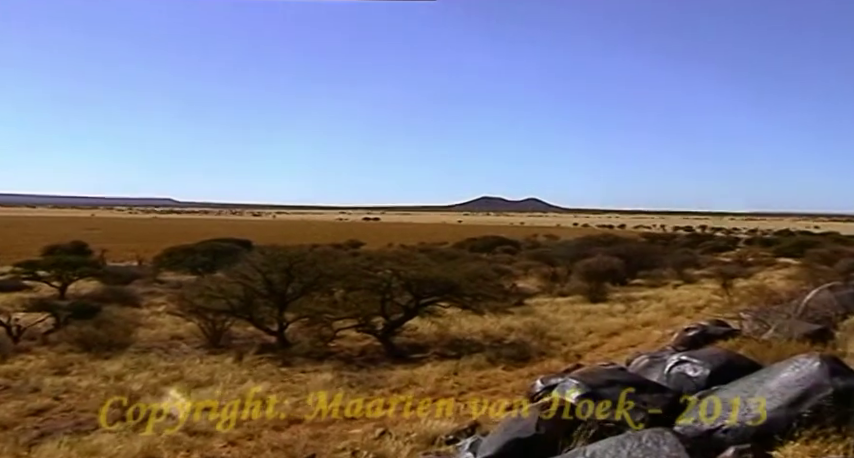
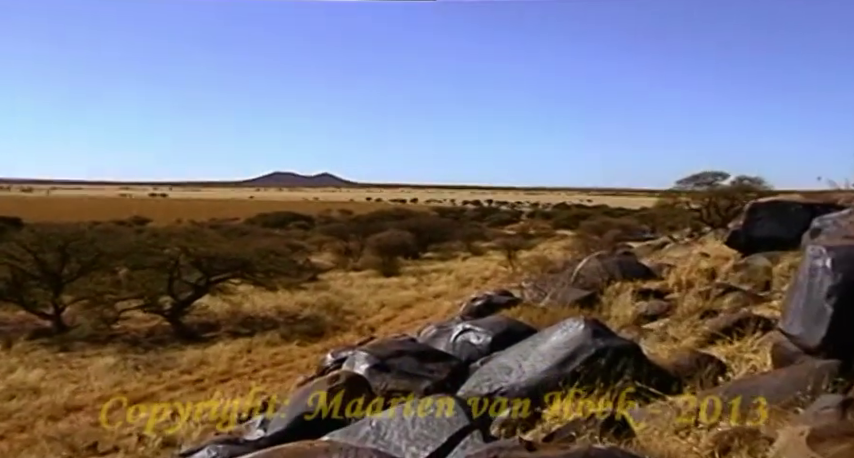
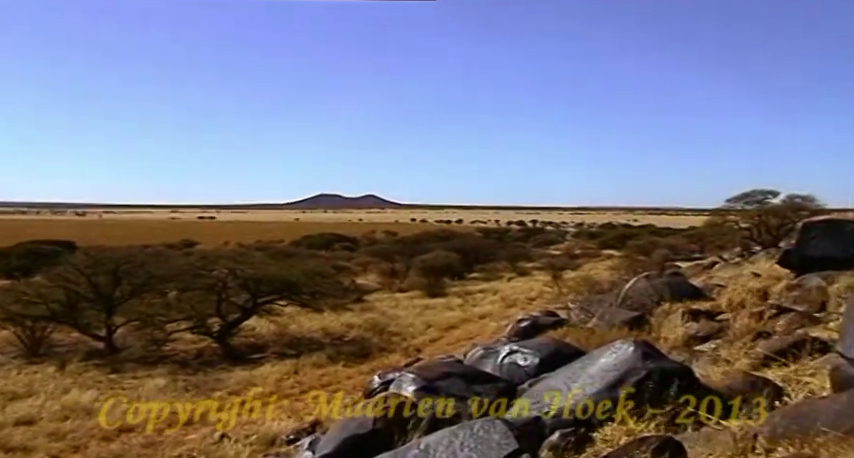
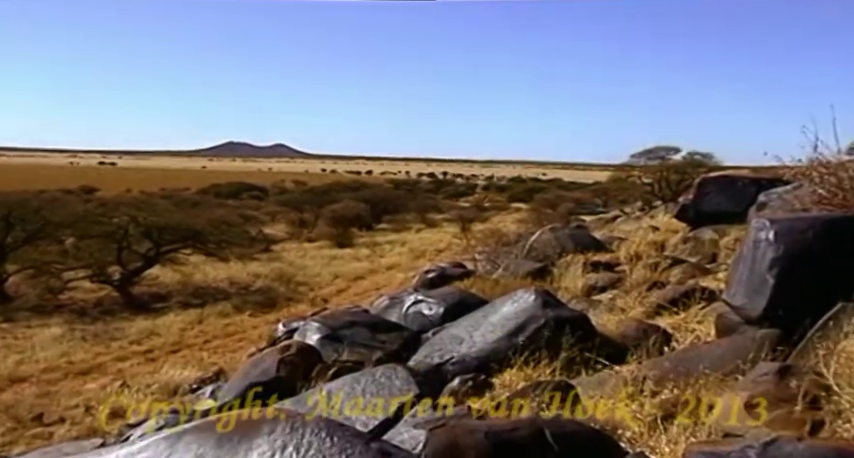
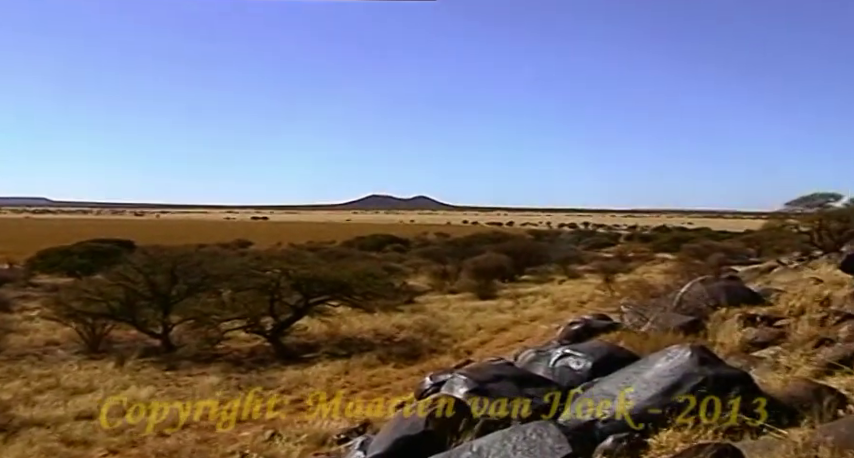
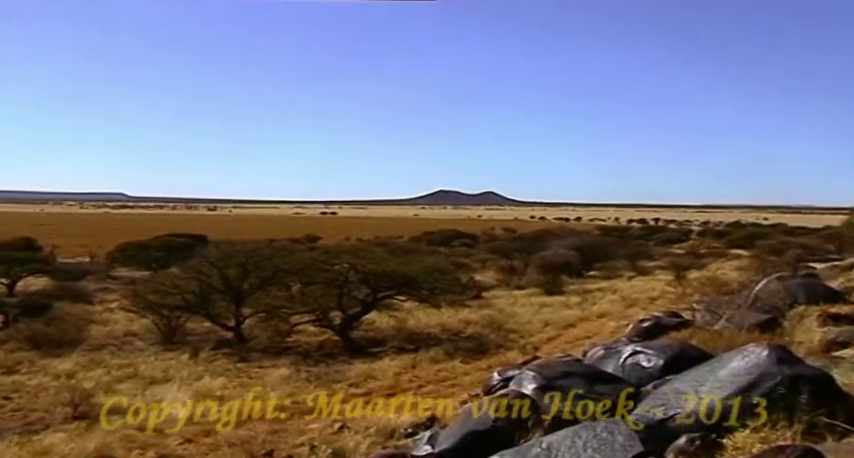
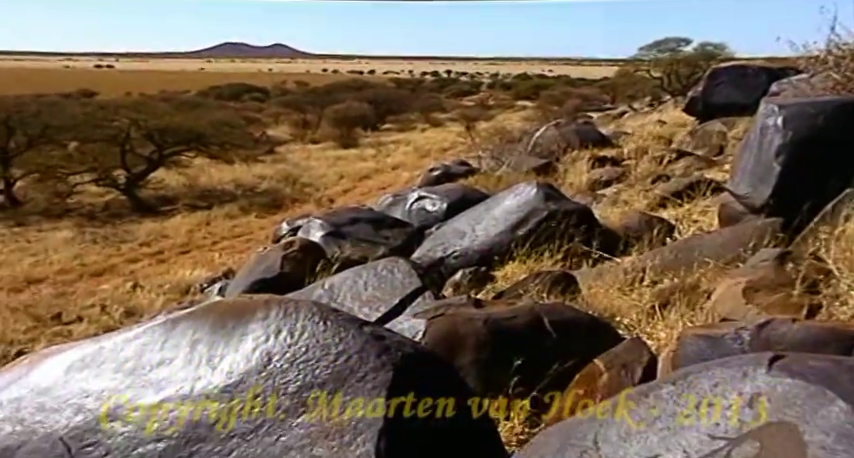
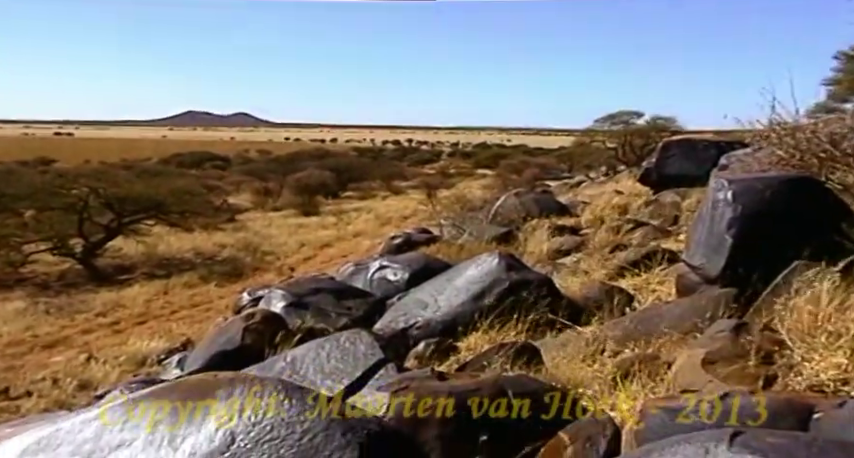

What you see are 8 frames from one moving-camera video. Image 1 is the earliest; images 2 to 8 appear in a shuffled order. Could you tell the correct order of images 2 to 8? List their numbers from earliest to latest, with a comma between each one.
6, 5, 3, 2, 4, 8, 7
